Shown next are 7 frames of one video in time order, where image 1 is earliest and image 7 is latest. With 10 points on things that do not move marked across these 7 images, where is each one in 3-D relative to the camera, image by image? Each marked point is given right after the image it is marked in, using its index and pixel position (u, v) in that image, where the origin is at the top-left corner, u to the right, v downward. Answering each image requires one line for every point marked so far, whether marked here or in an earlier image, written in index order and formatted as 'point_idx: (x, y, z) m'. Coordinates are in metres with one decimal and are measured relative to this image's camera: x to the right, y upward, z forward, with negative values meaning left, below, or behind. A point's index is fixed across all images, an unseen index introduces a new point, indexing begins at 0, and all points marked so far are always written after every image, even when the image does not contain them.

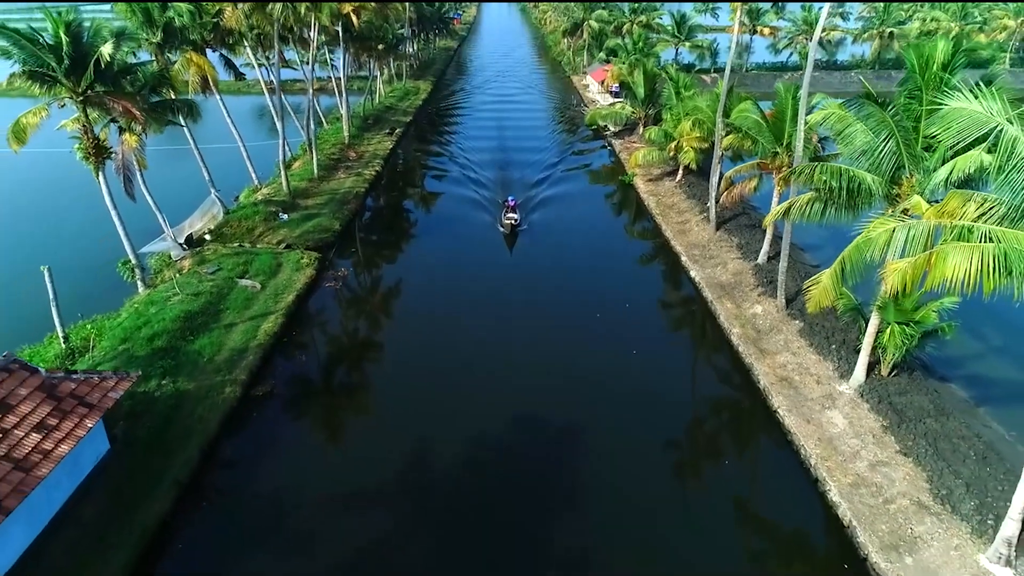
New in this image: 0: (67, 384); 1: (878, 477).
0: (-8.8, -1.9, +13.8) m
1: (+7.4, -3.8, +14.2) m
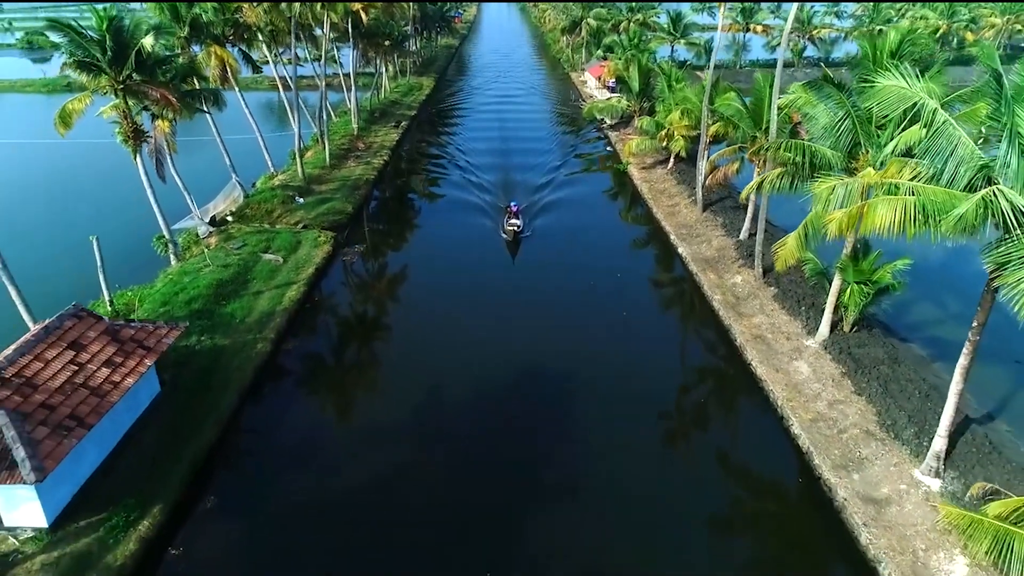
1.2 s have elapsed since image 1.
0: (-8.7, -0.9, +15.8) m
1: (+7.5, -2.9, +16.2) m
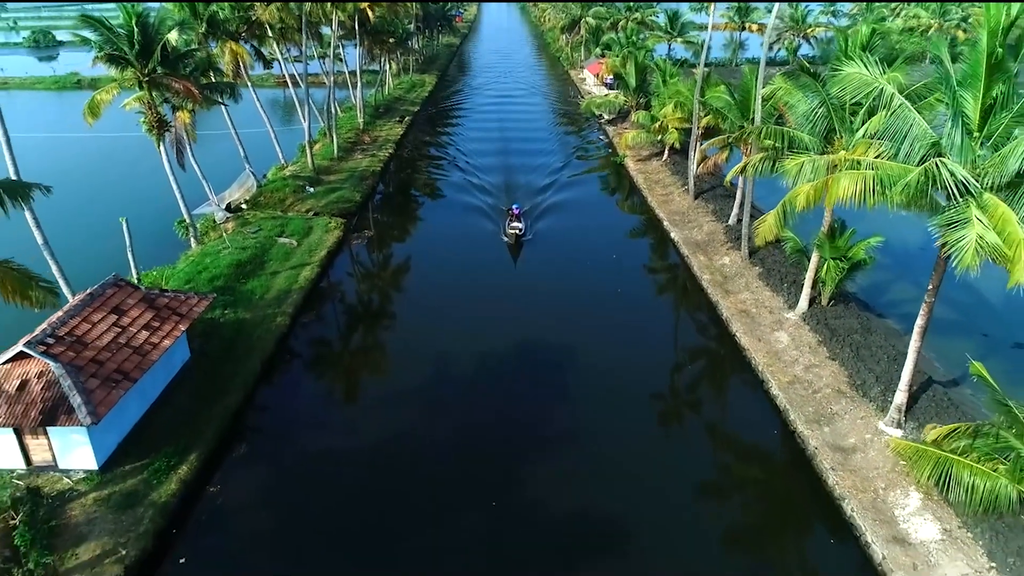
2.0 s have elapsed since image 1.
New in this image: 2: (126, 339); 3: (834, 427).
0: (-8.7, -0.2, +17.3) m
1: (+7.5, -2.2, +17.7) m
2: (-8.6, -1.2, +15.5) m
3: (+7.3, -3.1, +15.8) m
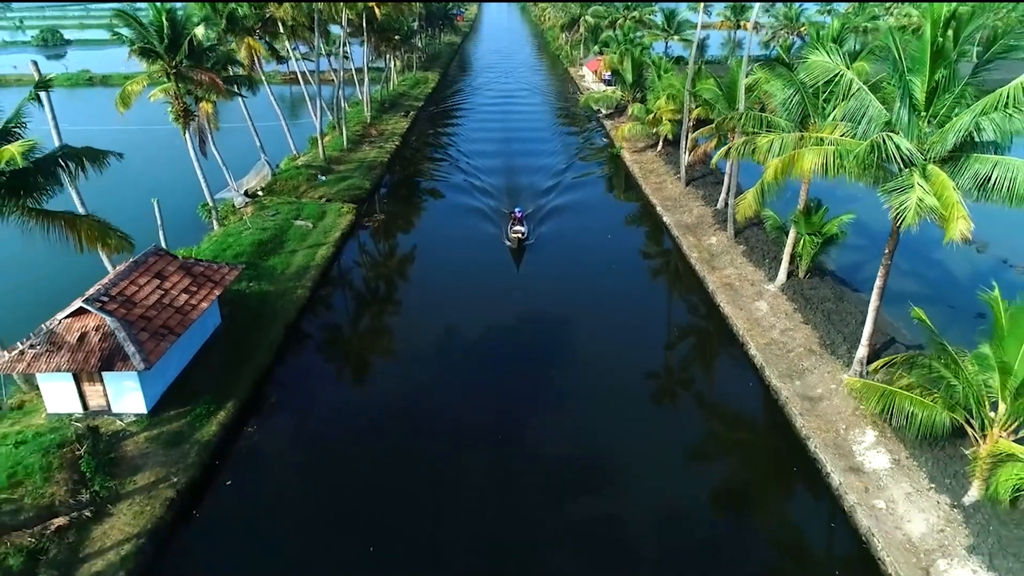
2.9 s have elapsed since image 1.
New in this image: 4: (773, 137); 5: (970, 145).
0: (-8.6, +0.6, +19.0) m
1: (+7.6, -1.4, +19.5) m
2: (-8.5, -0.3, +17.3) m
3: (+7.4, -2.3, +17.6) m
4: (+6.3, +3.6, +16.6) m
5: (+9.4, +2.9, +14.3) m
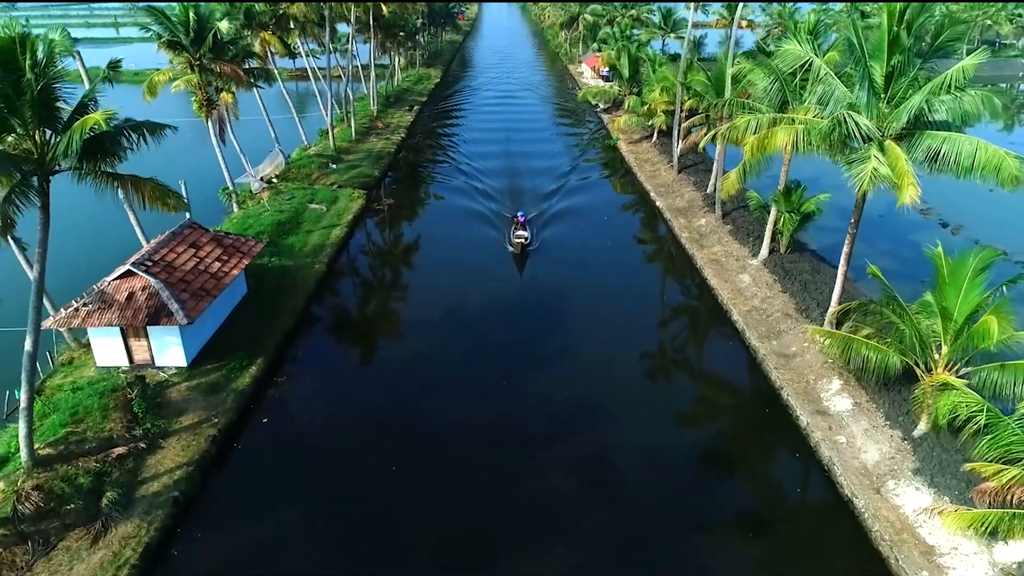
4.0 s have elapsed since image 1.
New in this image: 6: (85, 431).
0: (-8.5, +1.5, +20.8) m
1: (+7.7, -0.5, +21.3) m
2: (-8.4, +0.5, +19.0) m
3: (+7.5, -1.4, +19.4) m
4: (+6.3, +4.5, +18.4) m
5: (+9.4, +3.8, +16.0) m
6: (-9.2, -3.1, +15.0) m
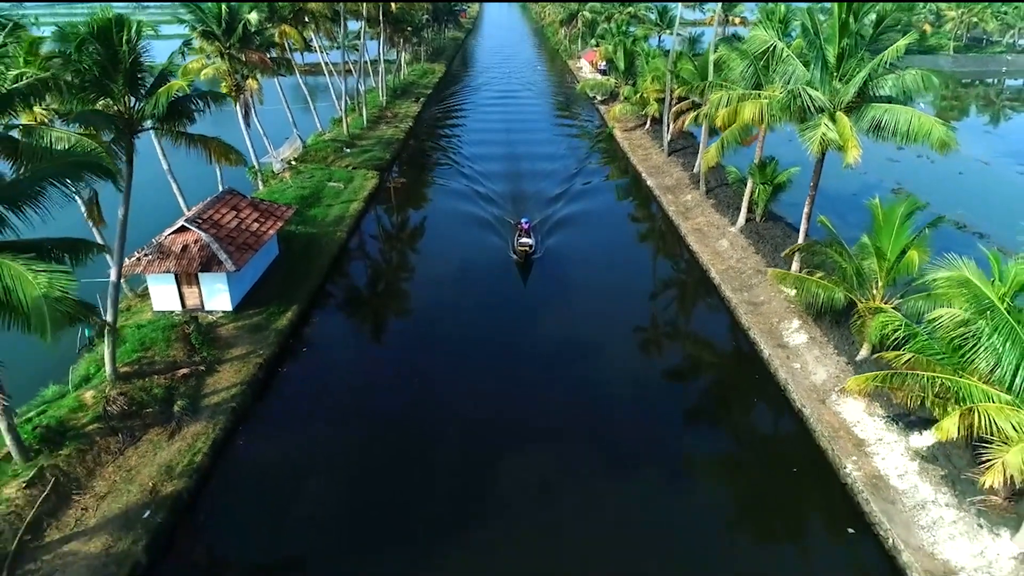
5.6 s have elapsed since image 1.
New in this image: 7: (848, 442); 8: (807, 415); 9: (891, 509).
0: (-8.4, +2.8, +23.5) m
1: (+7.8, +0.8, +23.9) m
2: (-8.3, +1.9, +21.7) m
3: (+7.6, -0.1, +22.0) m
4: (+6.4, +5.8, +21.1) m
5: (+9.5, +5.1, +18.7) m
6: (-9.1, -1.7, +17.6) m
7: (+7.2, -3.3, +15.0) m
8: (+6.9, -3.0, +16.3) m
9: (+7.1, -4.2, +13.1) m
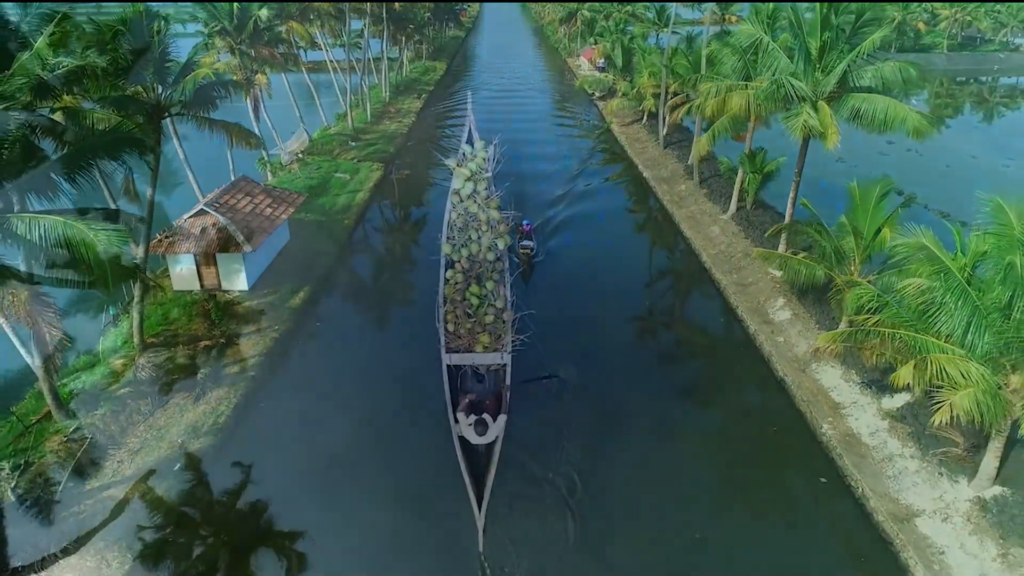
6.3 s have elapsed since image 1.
0: (-8.4, +3.4, +24.6) m
1: (+7.8, +1.4, +25.1) m
2: (-8.3, +2.5, +22.8) m
3: (+7.6, +0.5, +23.2) m
4: (+6.5, +6.4, +22.2) m
5: (+9.6, +5.7, +19.8) m
6: (-9.1, -1.1, +18.8) m
7: (+7.2, -2.7, +16.1) m
8: (+6.9, -2.4, +17.4) m
9: (+7.2, -3.6, +14.3) m
